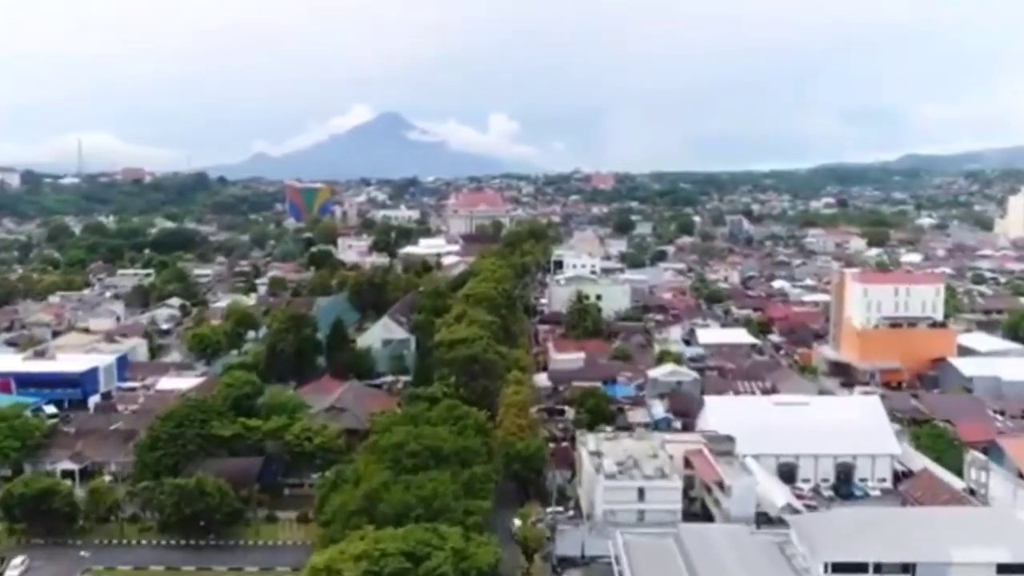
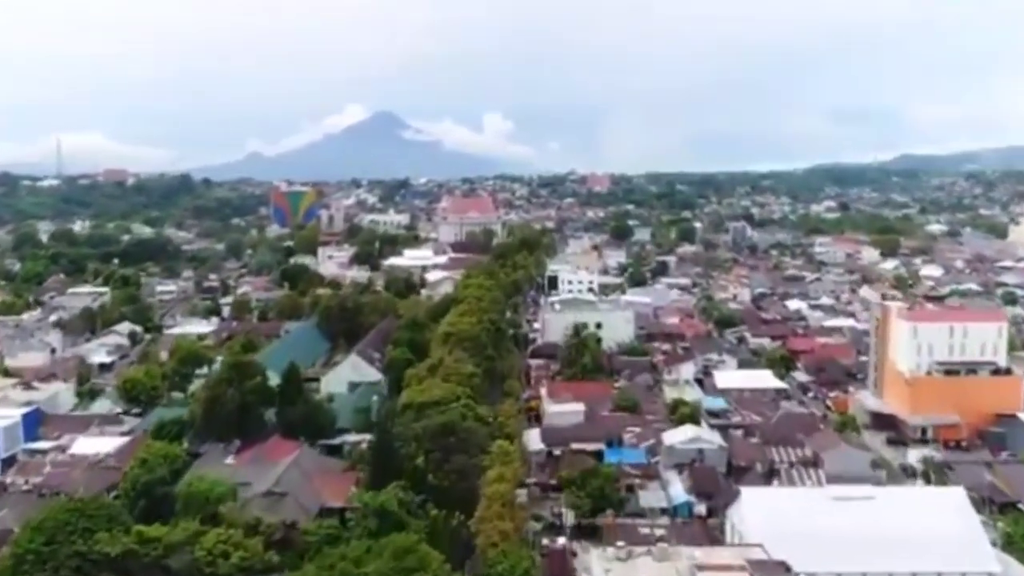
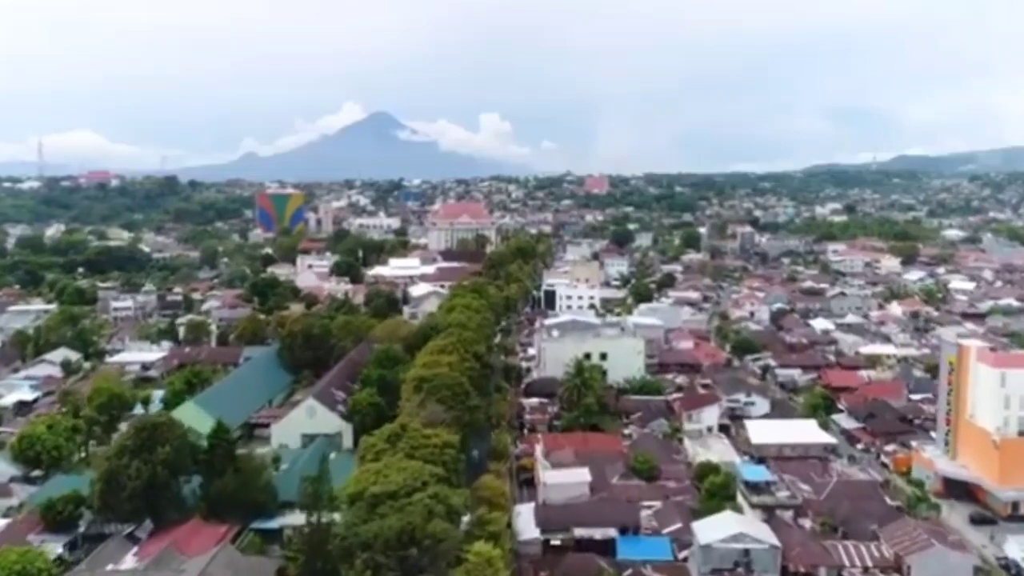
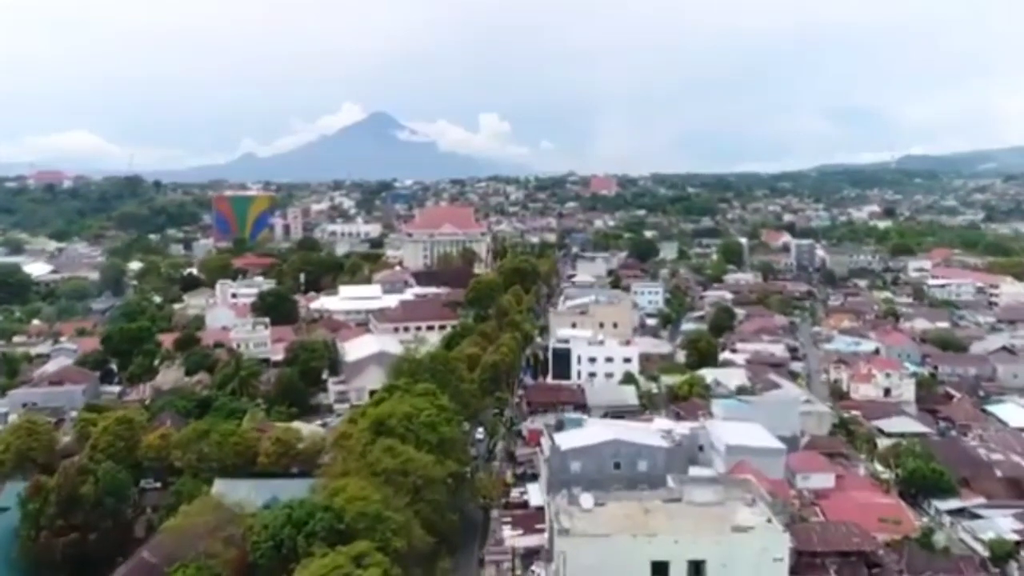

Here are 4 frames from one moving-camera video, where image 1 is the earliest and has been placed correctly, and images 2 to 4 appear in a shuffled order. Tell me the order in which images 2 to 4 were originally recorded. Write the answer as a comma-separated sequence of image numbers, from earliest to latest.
2, 3, 4
